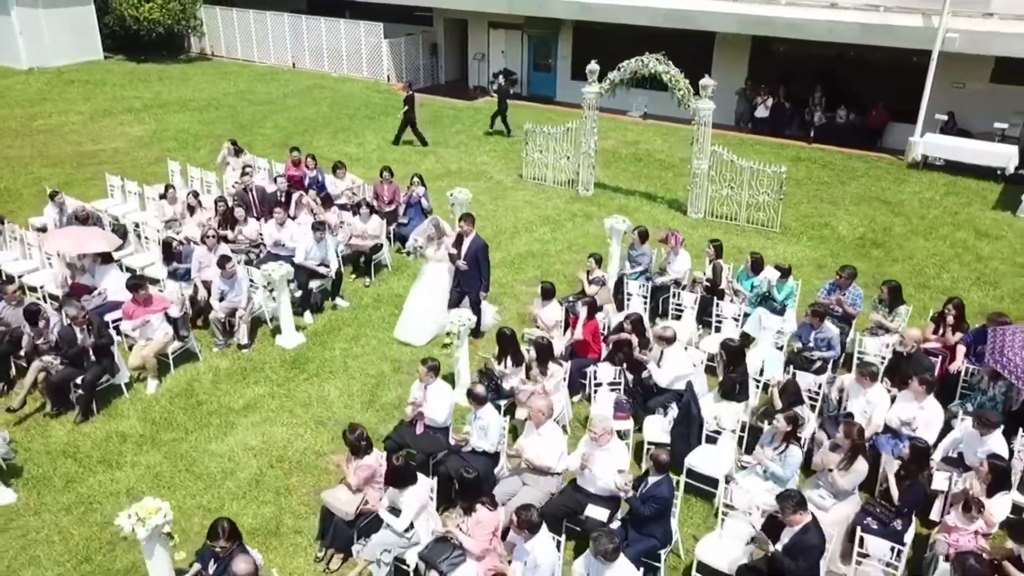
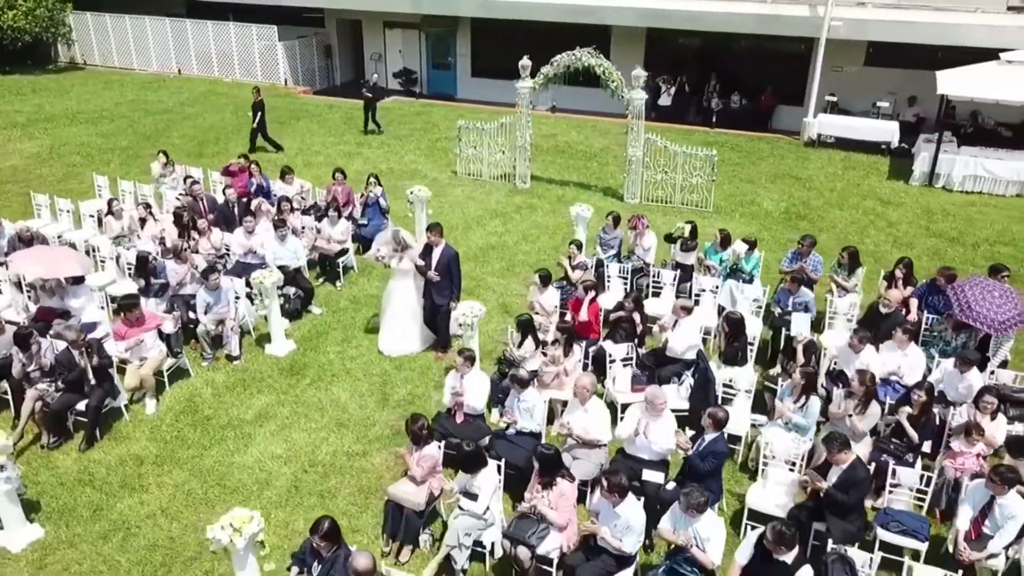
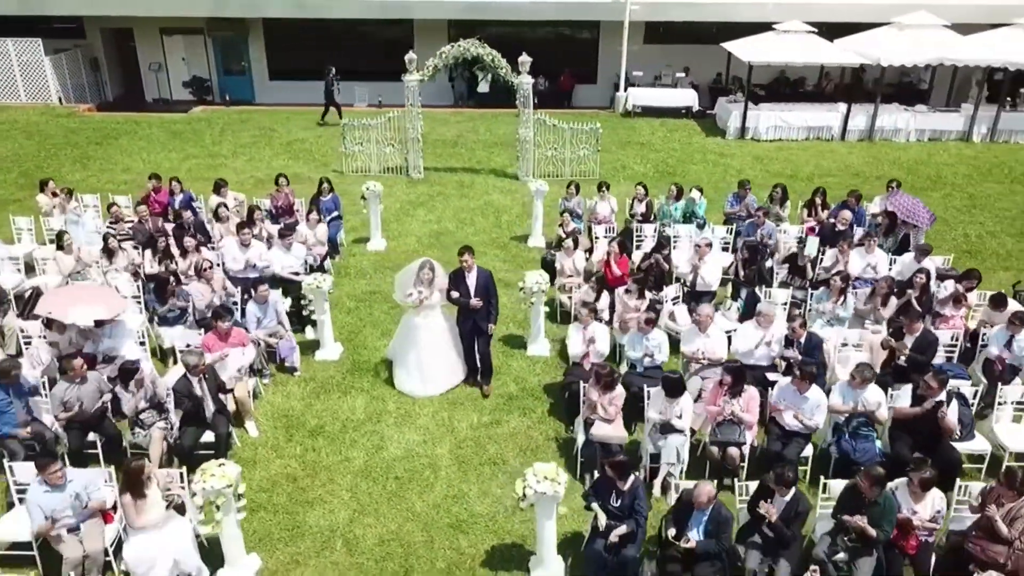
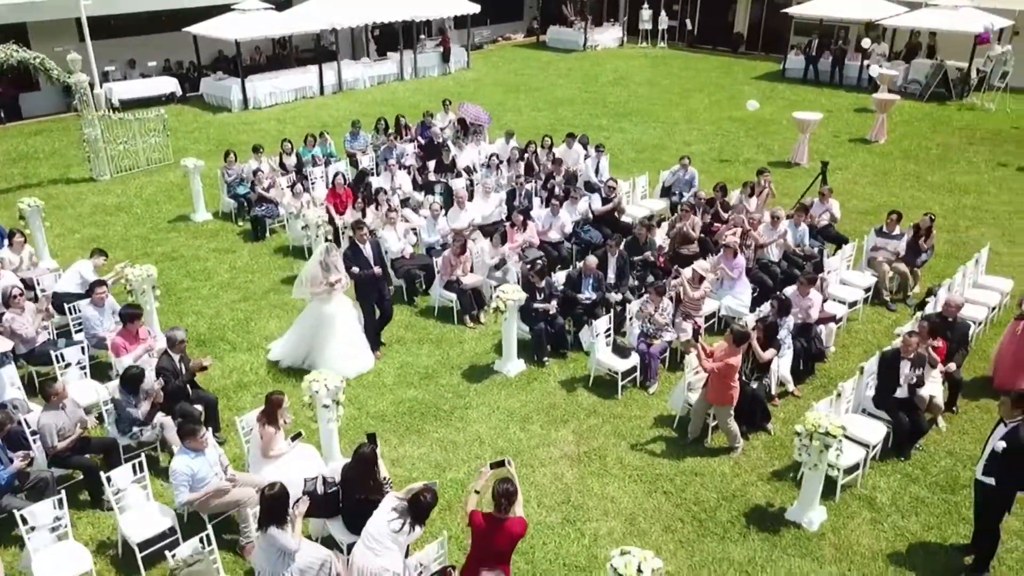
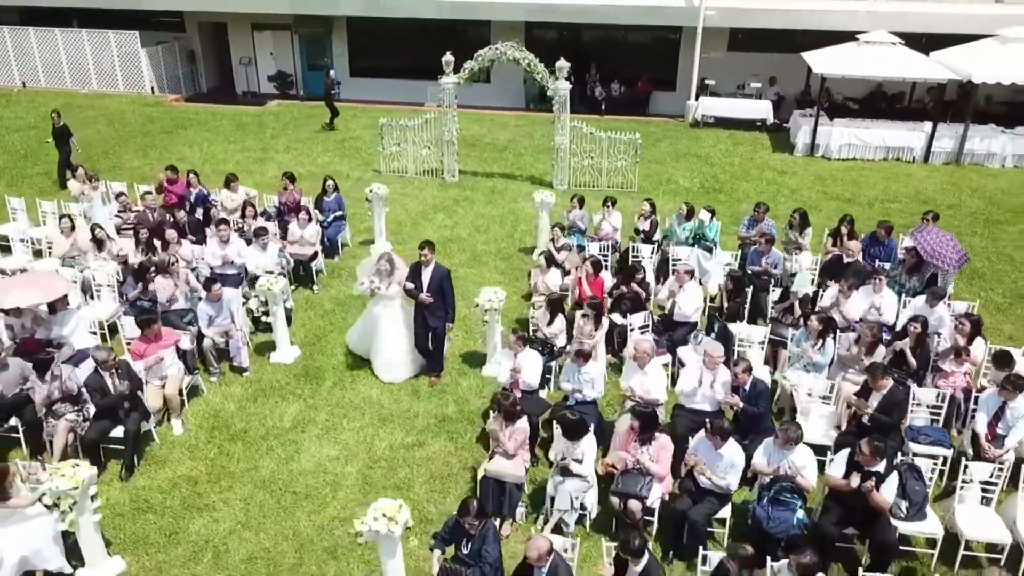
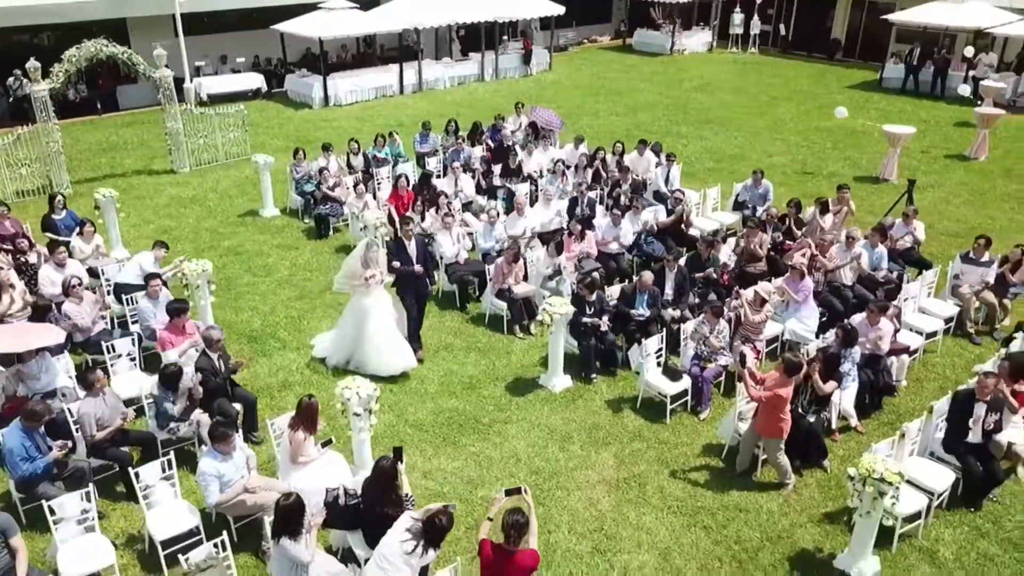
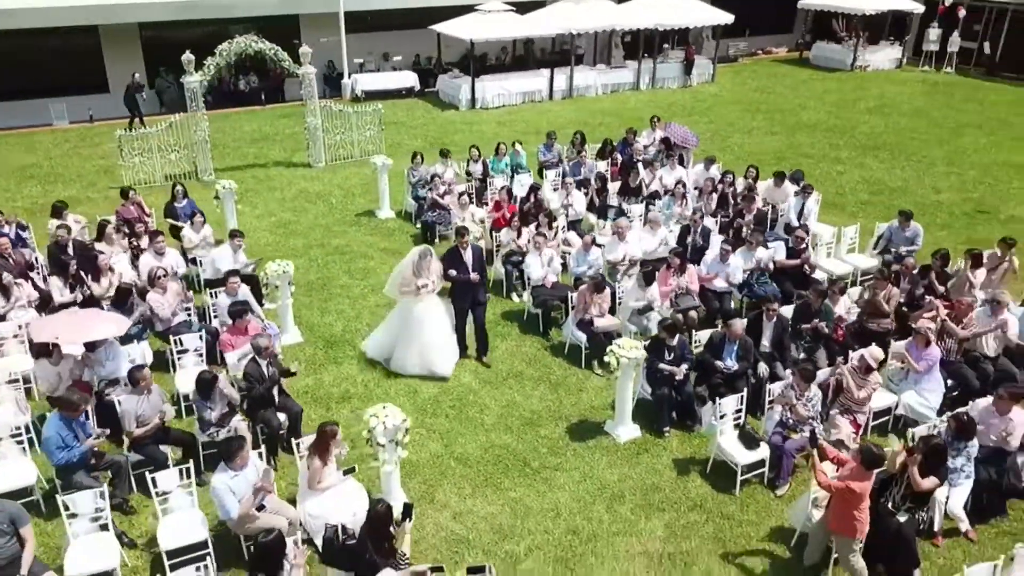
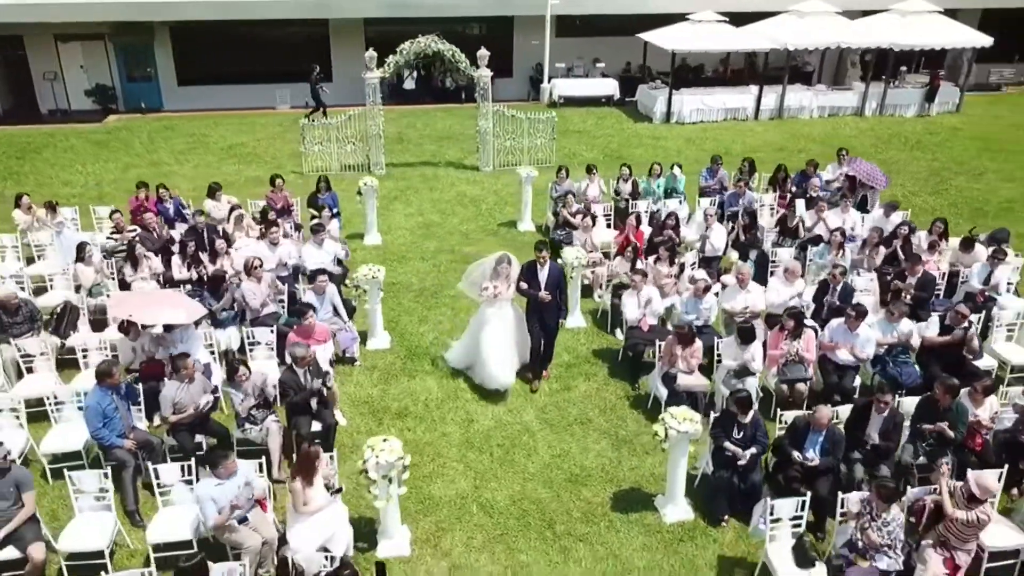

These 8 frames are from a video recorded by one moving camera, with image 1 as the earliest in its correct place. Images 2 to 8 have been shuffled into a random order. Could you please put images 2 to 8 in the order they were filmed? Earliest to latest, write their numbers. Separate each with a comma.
2, 5, 3, 8, 7, 6, 4
